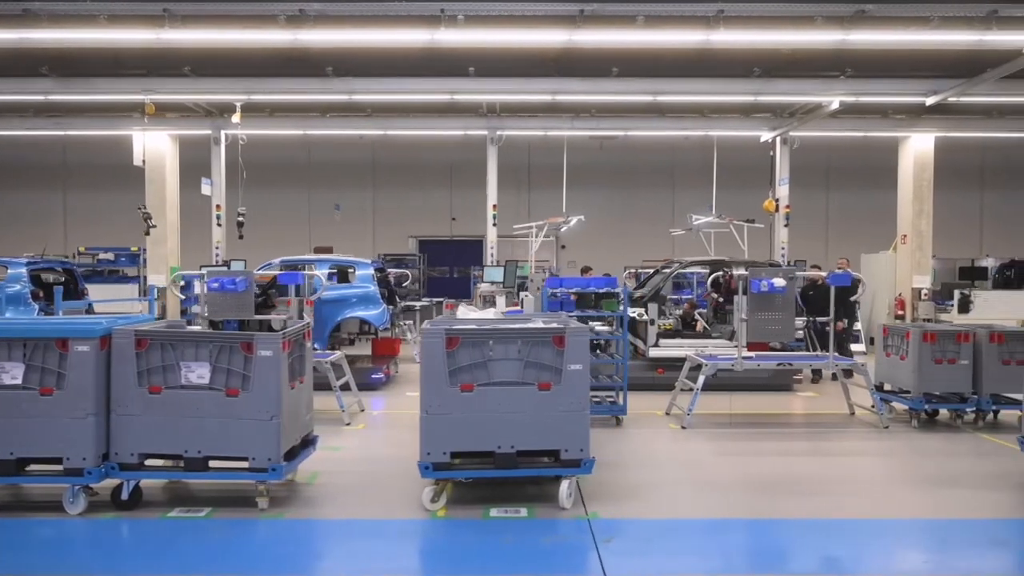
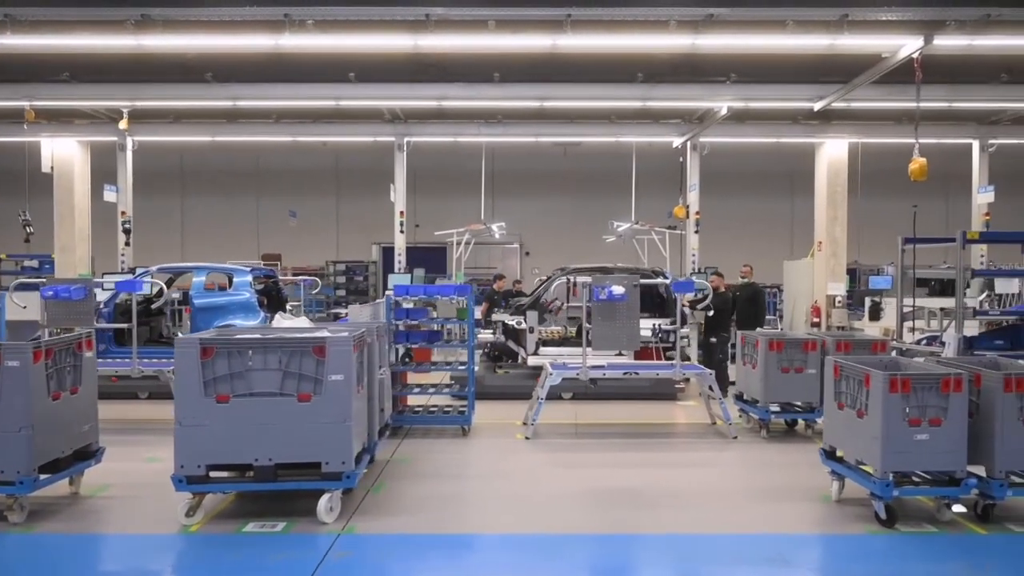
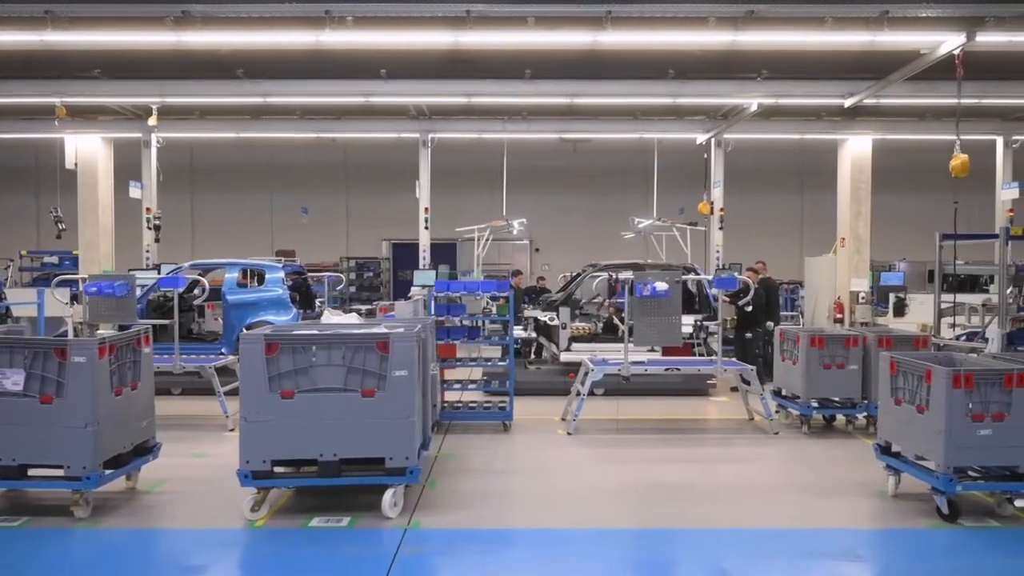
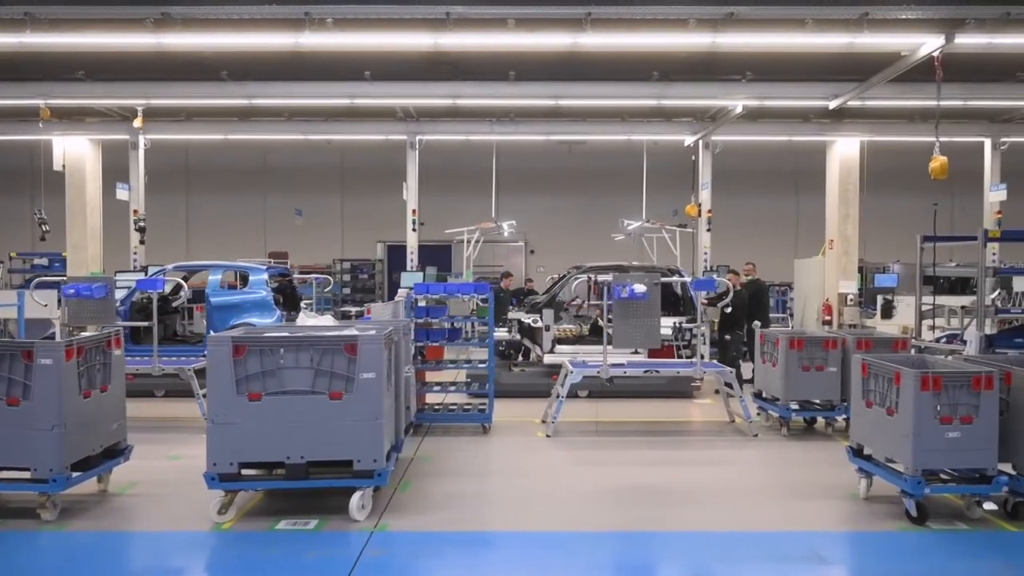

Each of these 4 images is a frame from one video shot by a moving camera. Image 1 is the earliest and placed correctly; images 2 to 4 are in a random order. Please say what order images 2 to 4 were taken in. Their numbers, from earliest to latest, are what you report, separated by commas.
3, 4, 2
